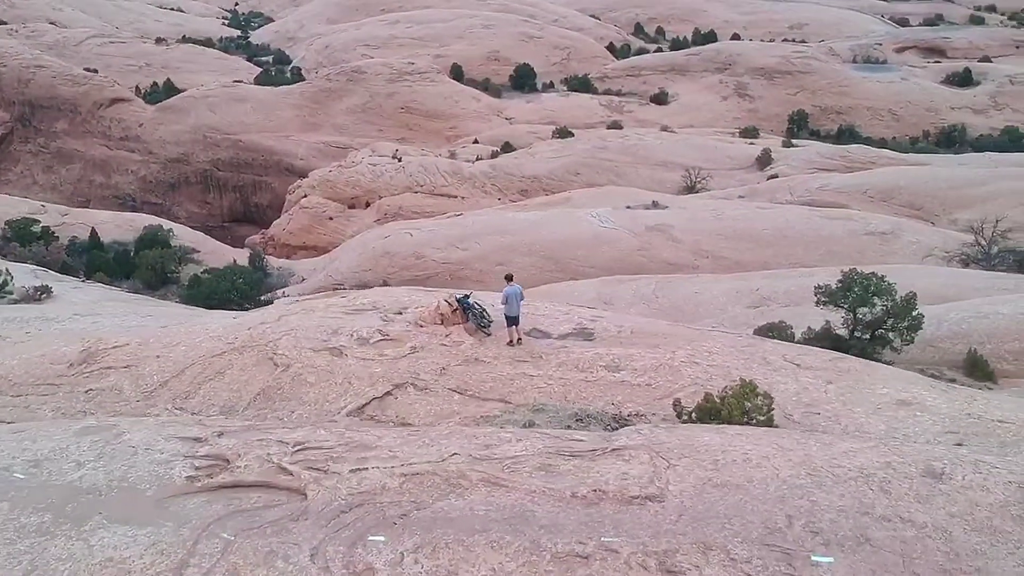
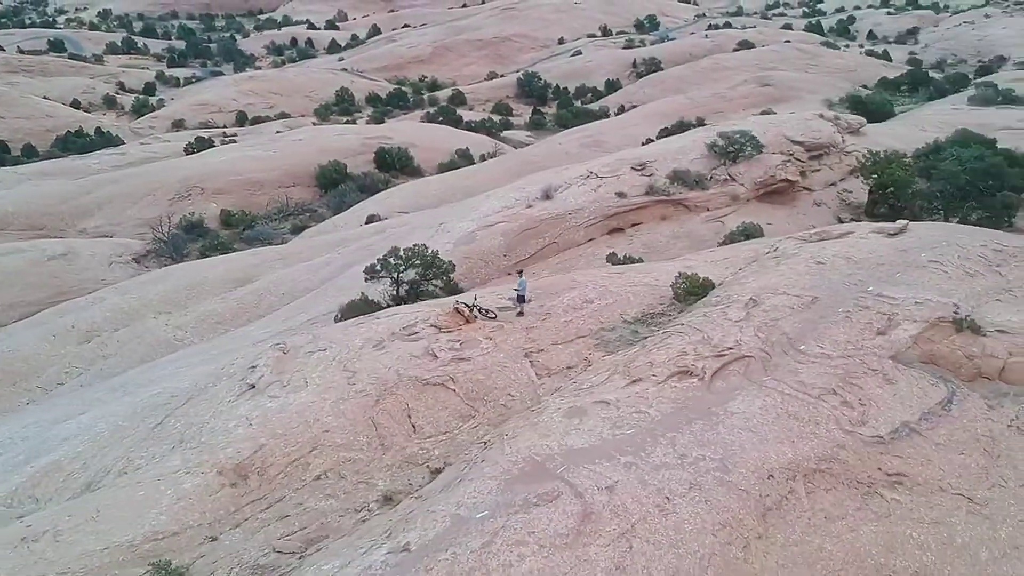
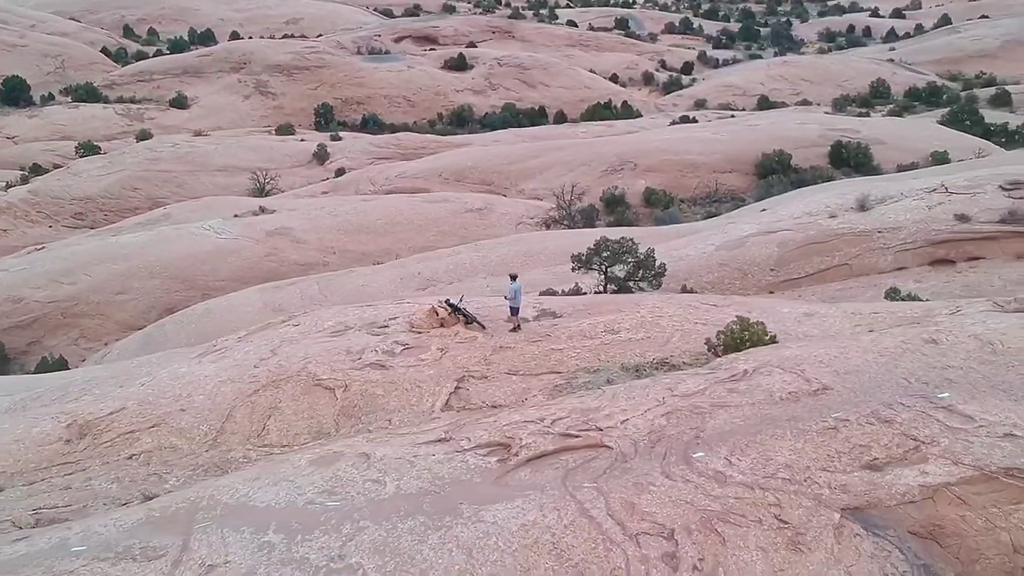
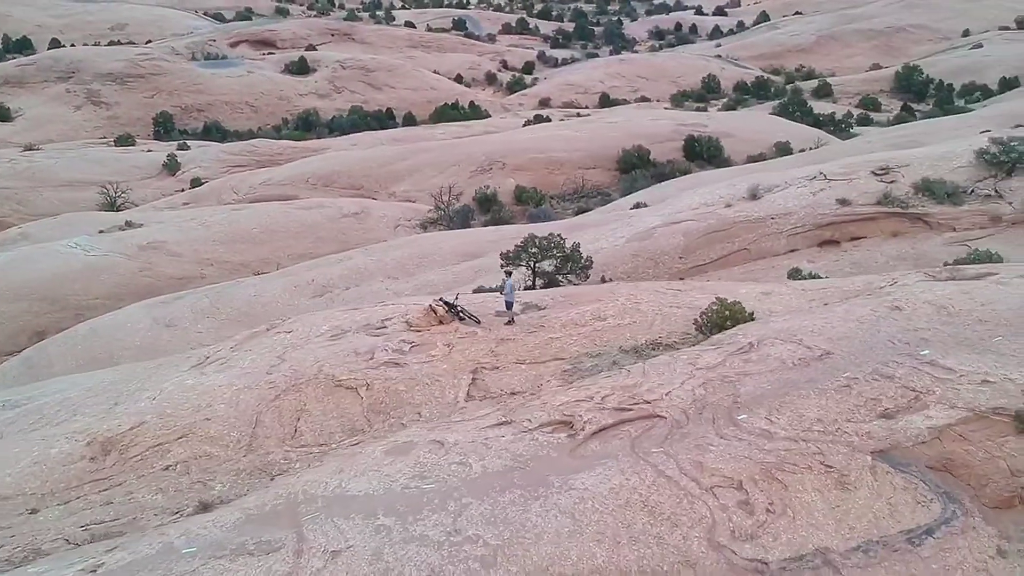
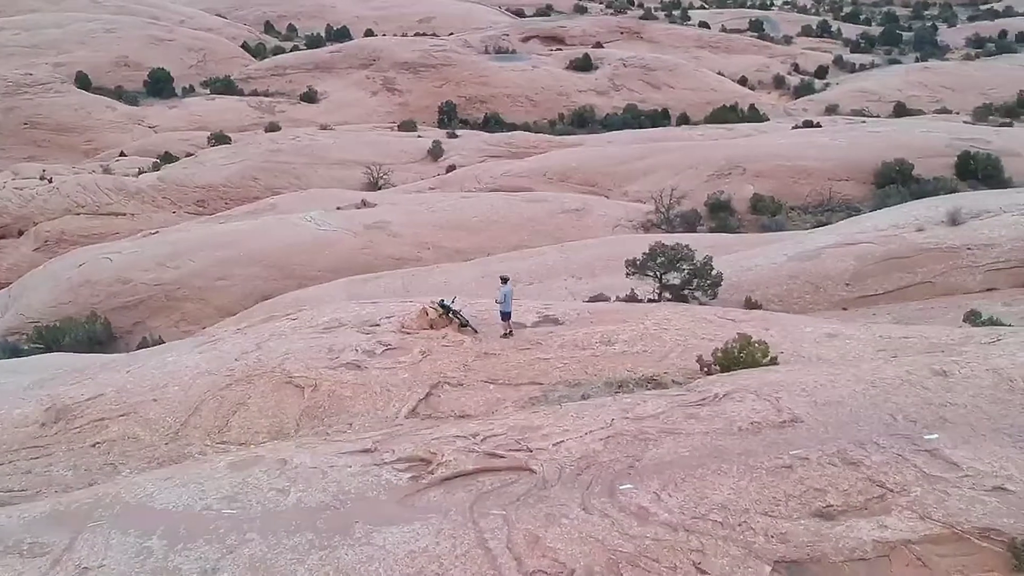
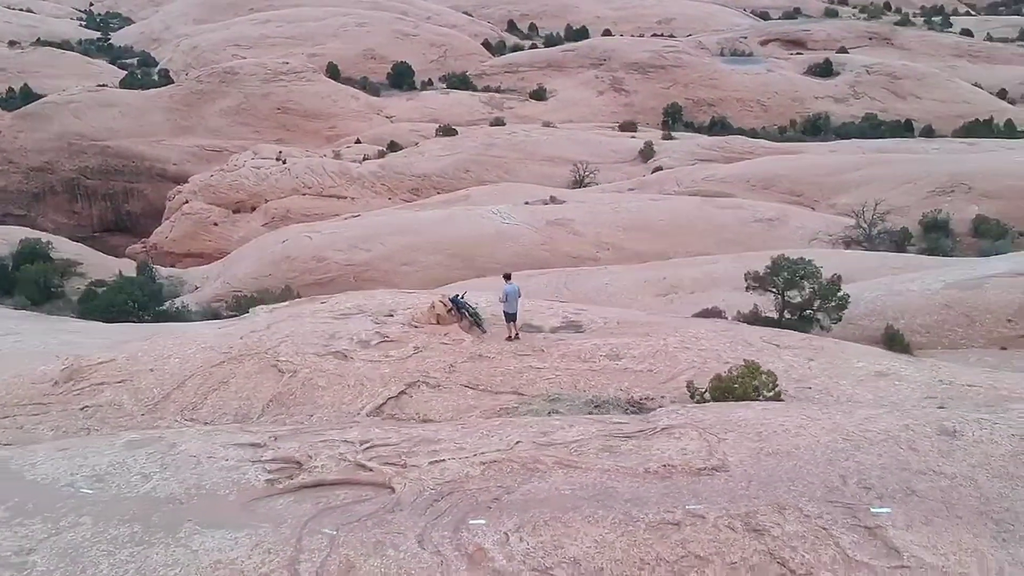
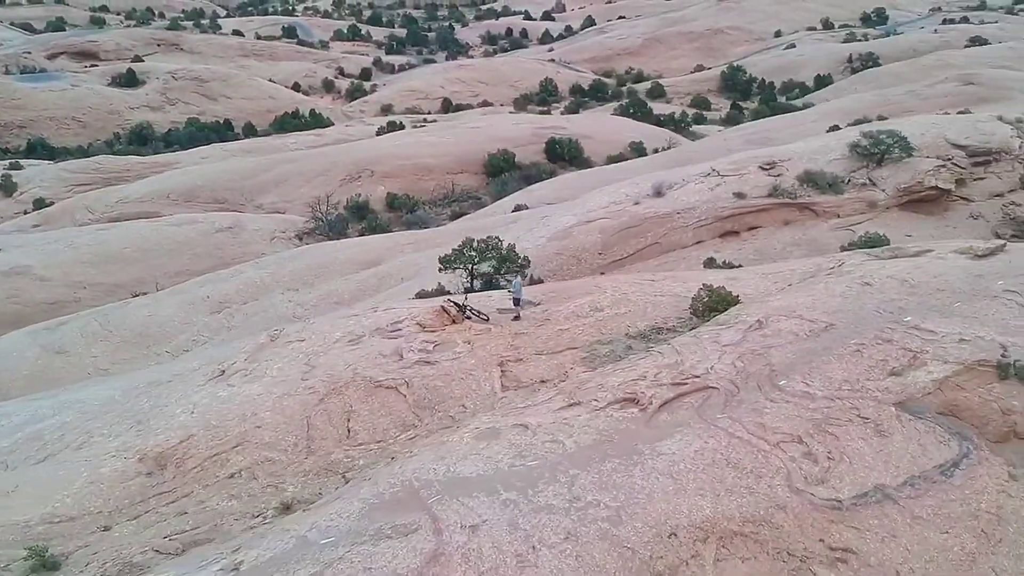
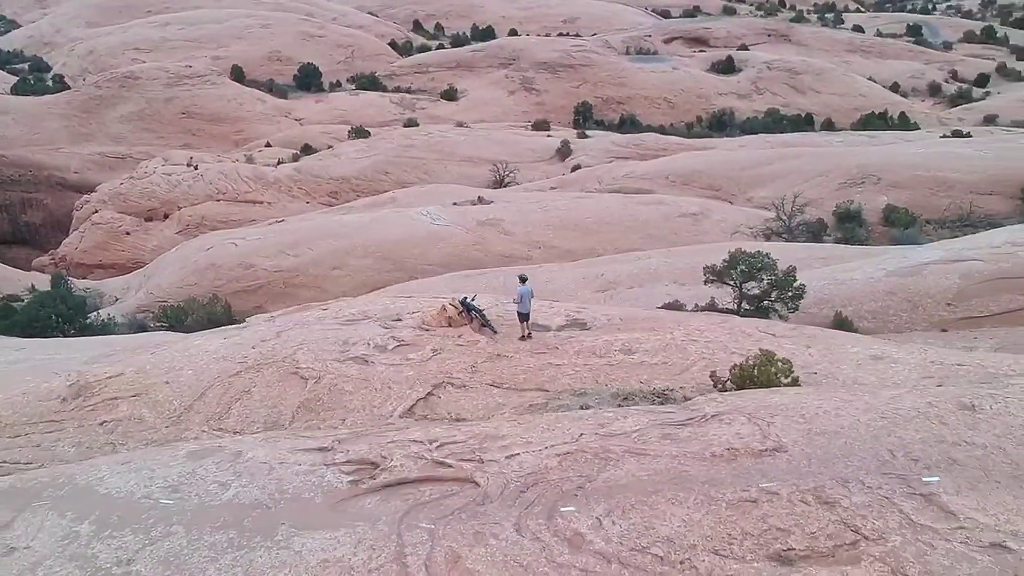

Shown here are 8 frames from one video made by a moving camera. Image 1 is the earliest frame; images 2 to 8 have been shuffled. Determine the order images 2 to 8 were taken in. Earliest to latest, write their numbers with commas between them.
6, 8, 5, 3, 4, 7, 2
